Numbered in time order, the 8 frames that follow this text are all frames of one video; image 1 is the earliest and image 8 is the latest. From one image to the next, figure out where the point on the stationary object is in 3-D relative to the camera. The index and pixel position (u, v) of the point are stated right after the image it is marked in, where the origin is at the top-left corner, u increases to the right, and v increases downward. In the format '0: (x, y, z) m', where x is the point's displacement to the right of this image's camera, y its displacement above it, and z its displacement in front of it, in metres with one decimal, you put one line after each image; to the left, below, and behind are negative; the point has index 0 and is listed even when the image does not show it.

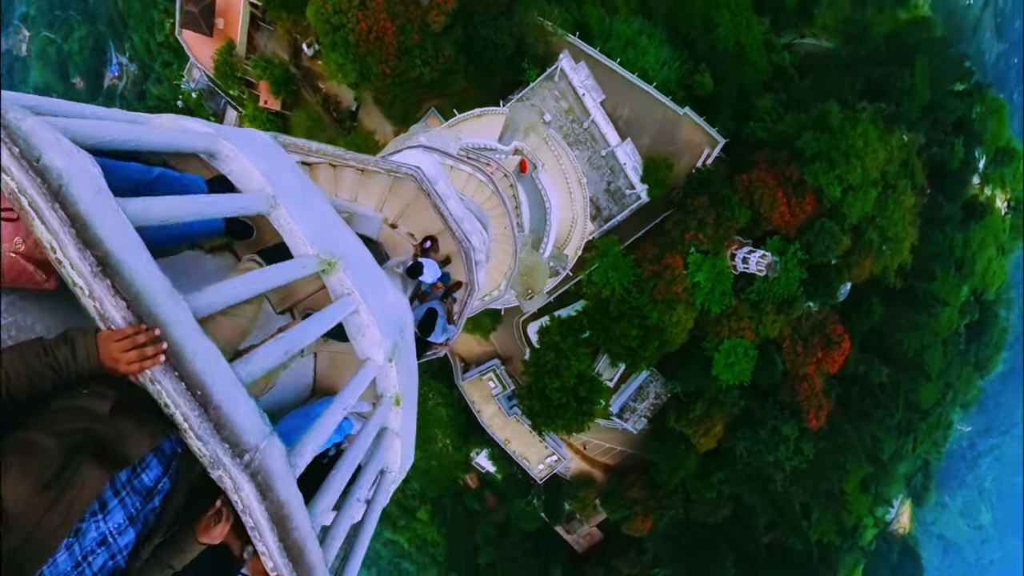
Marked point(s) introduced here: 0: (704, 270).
0: (+14.9, +1.3, +20.1) m
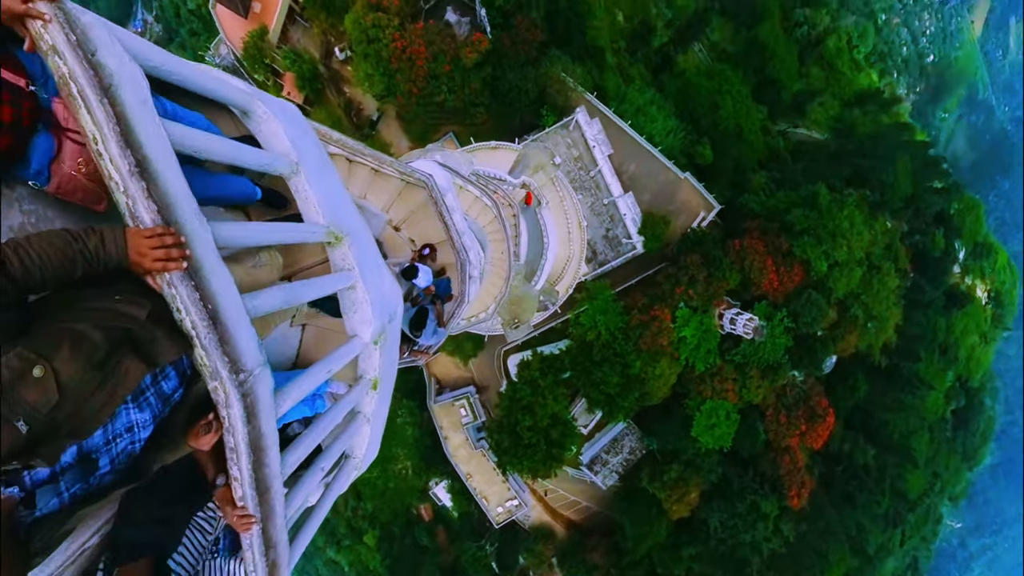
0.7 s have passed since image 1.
0: (+14.2, -3.0, +20.4) m
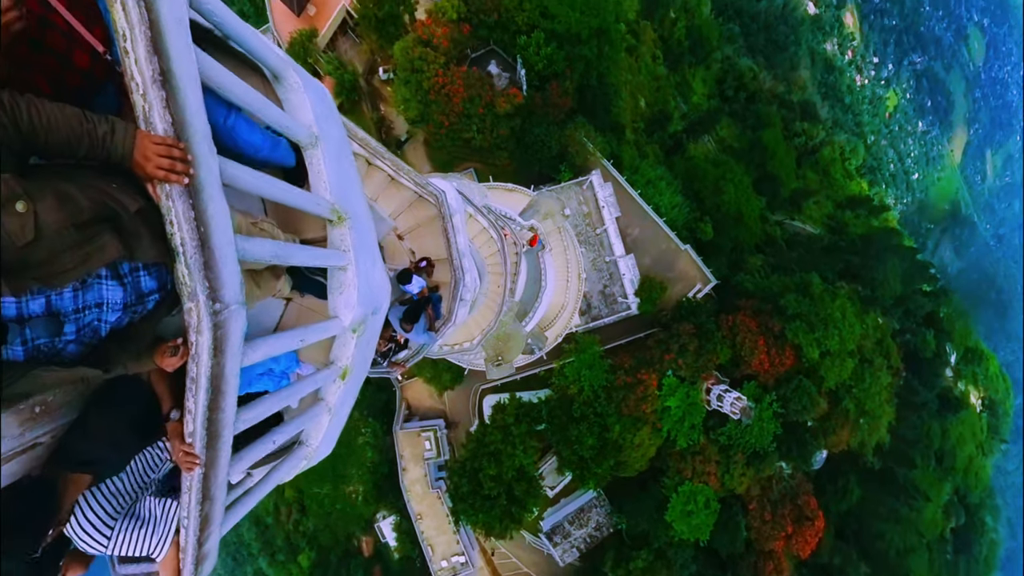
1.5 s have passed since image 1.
0: (+12.7, -8.3, +19.8) m
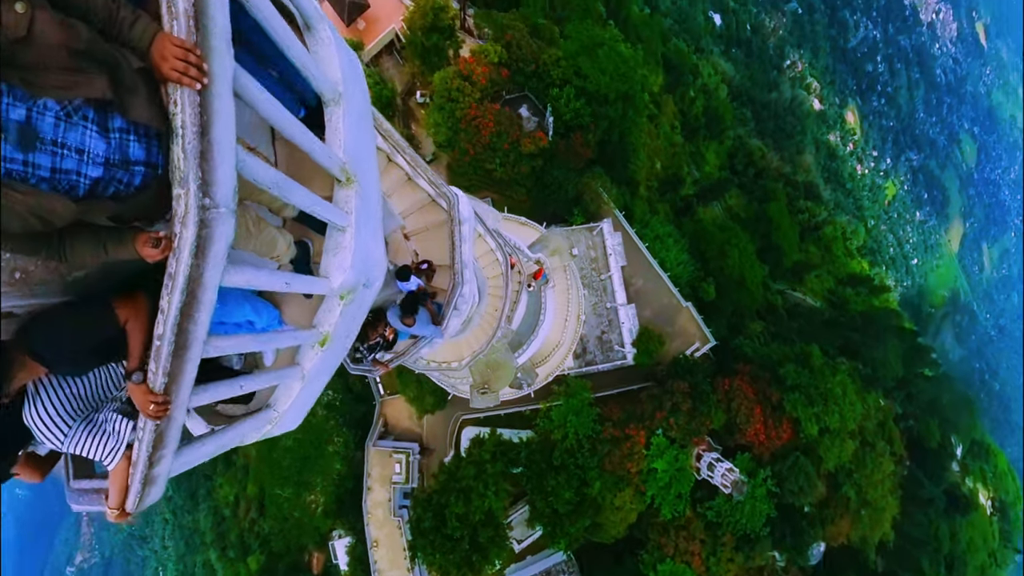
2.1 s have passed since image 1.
0: (+11.1, -12.2, +18.6) m
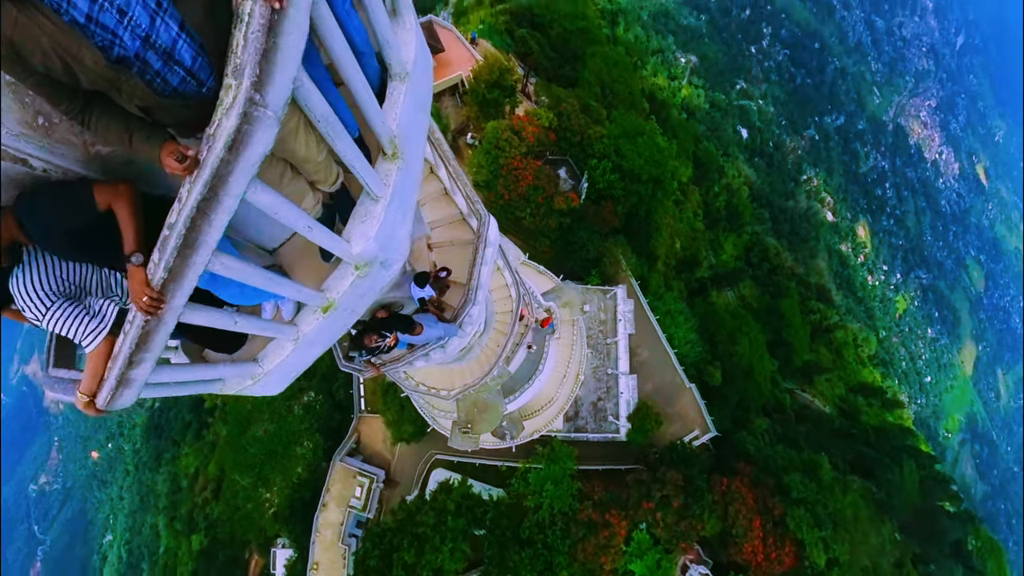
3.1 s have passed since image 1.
0: (+8.4, -17.0, +16.0) m
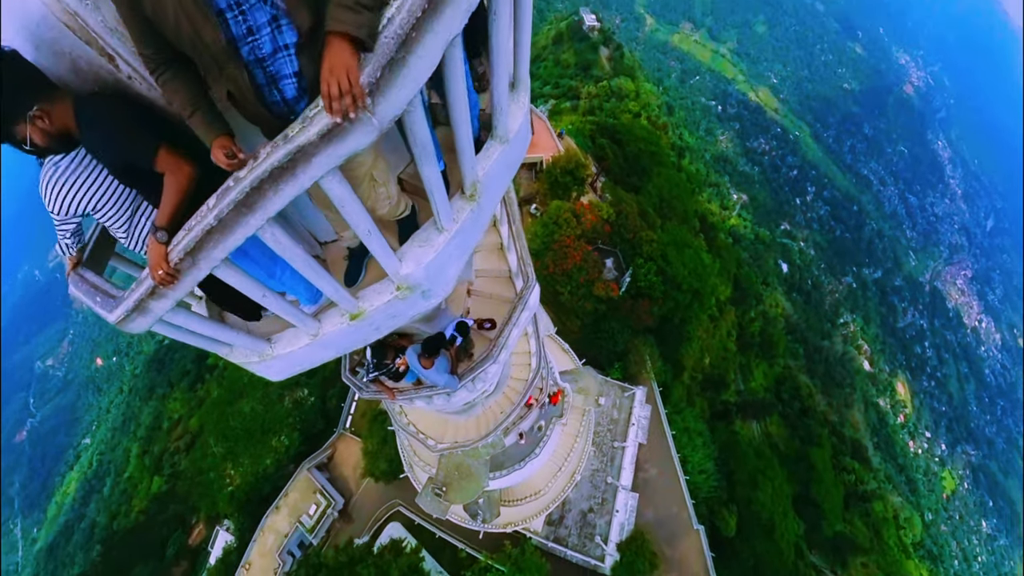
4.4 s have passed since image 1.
0: (+4.9, -22.9, +11.8) m
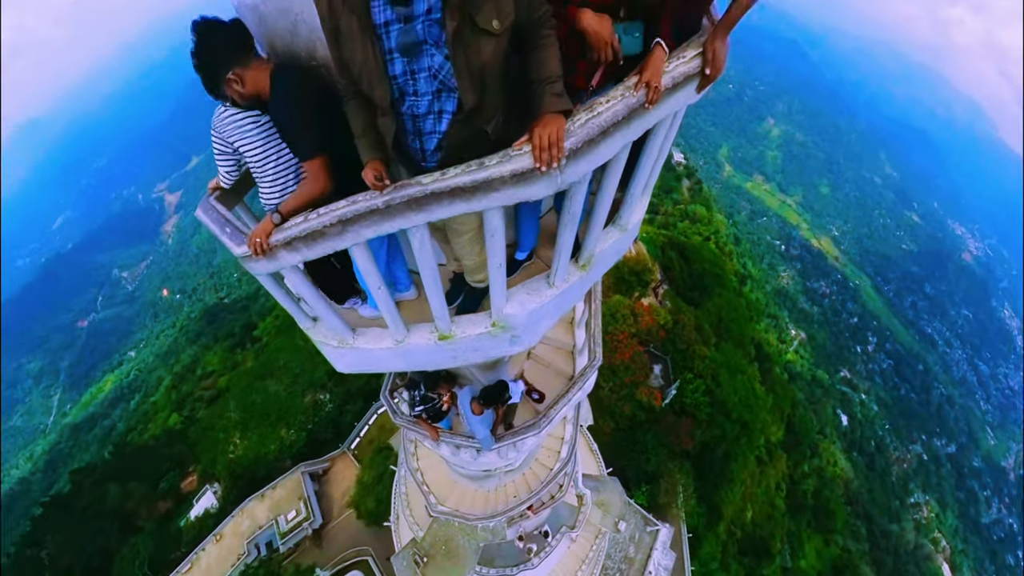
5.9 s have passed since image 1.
0: (+1.1, -27.3, +6.2) m
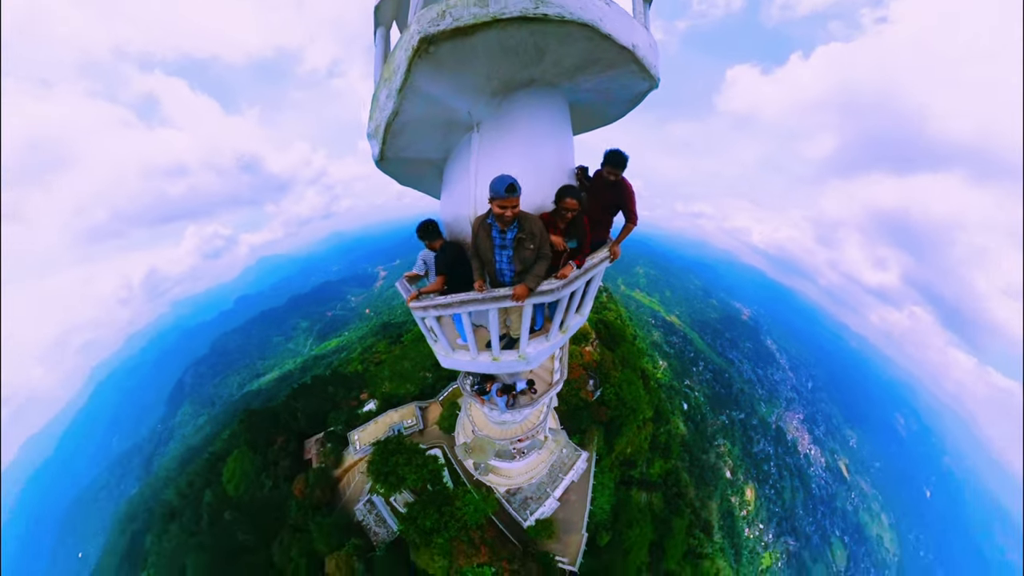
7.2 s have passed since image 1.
0: (+0.1, -35.2, +25.1) m
